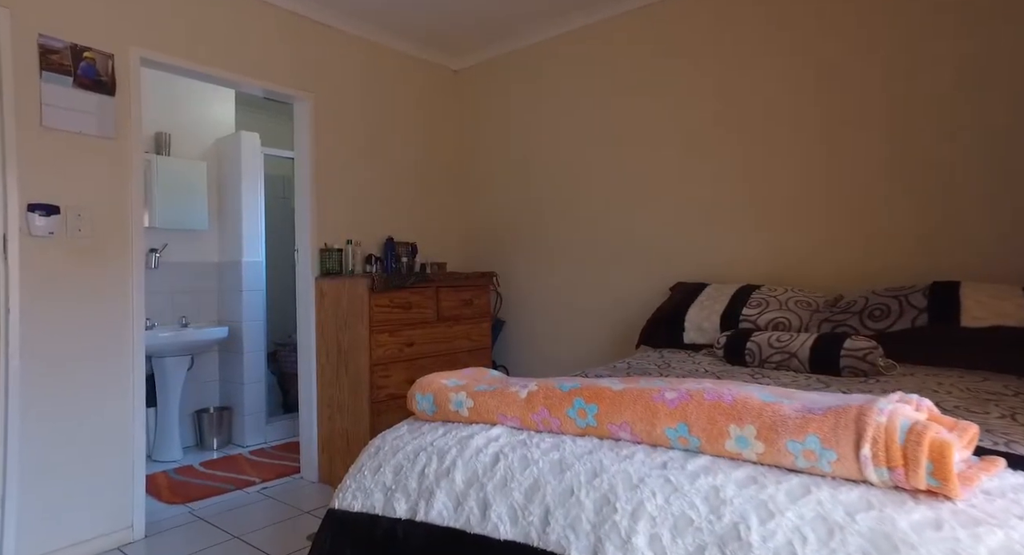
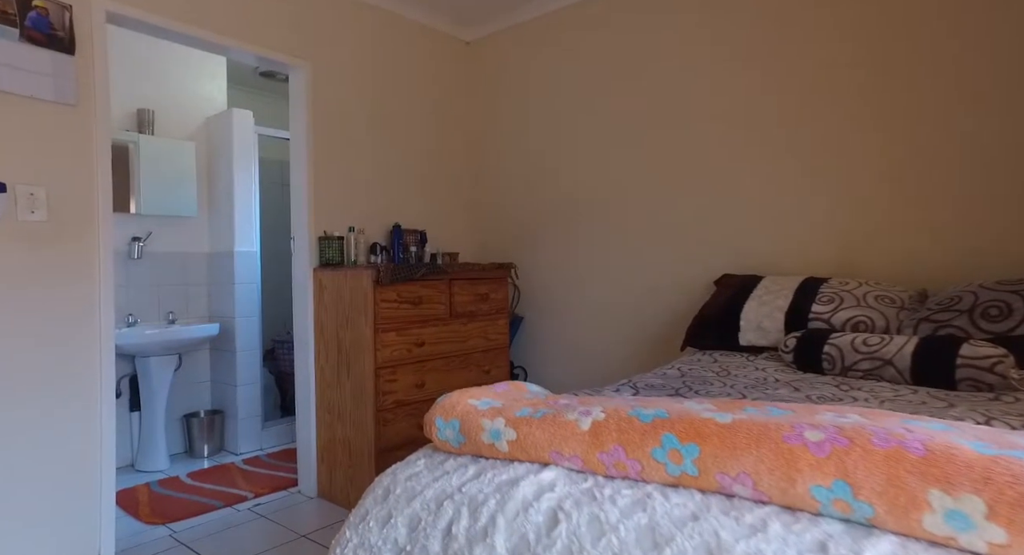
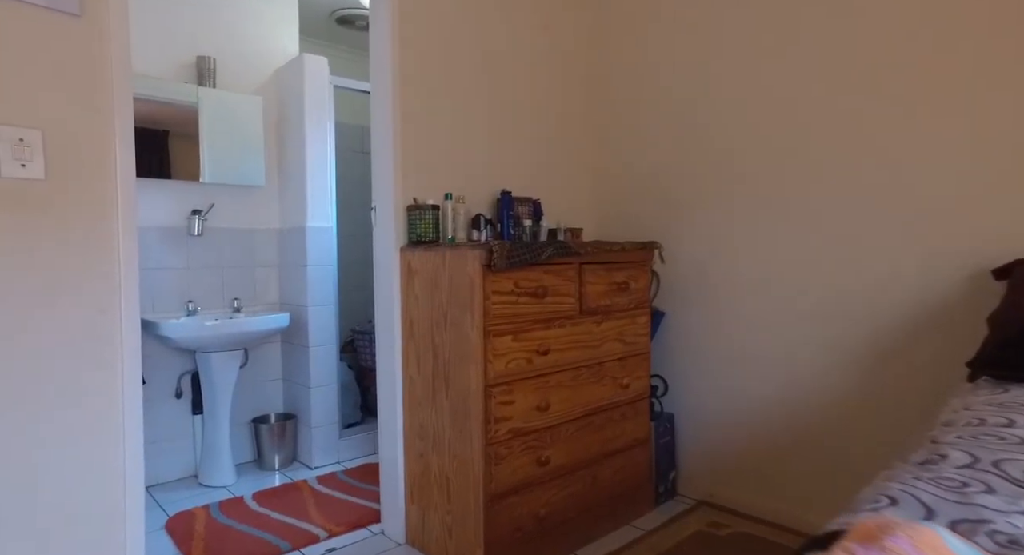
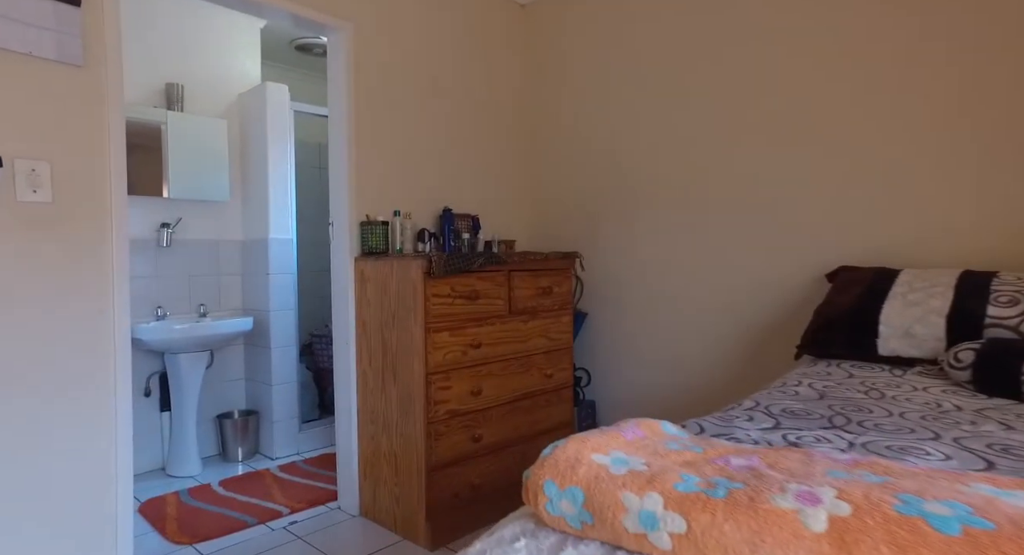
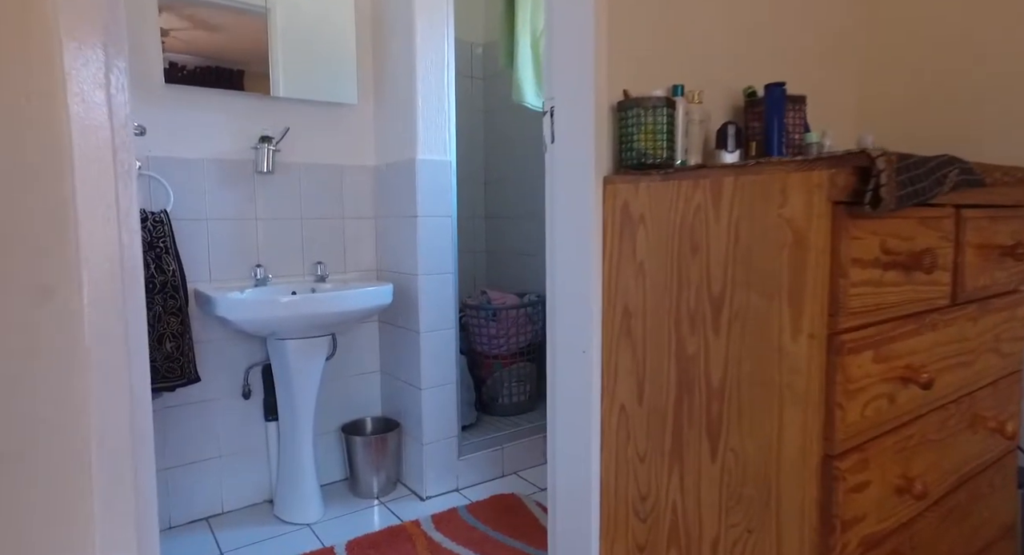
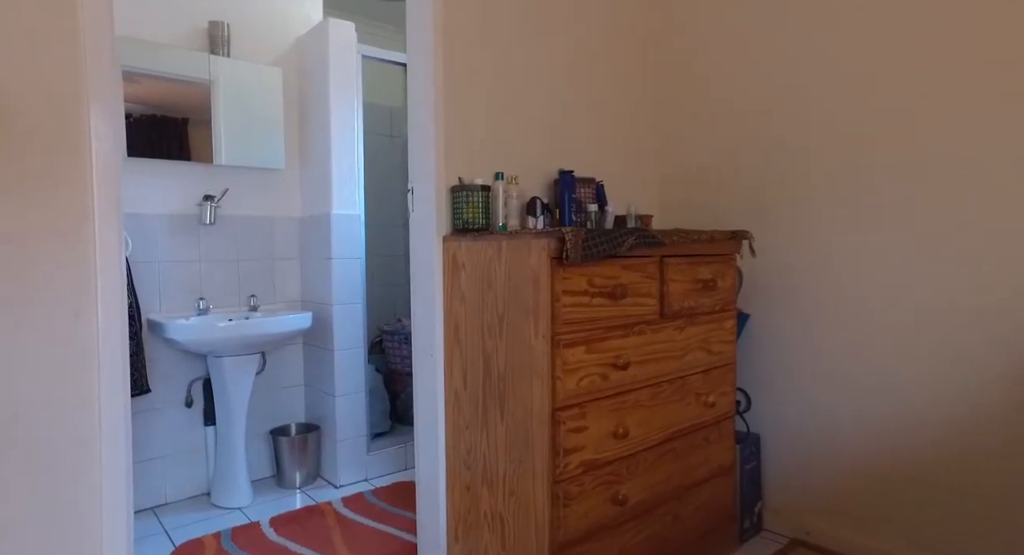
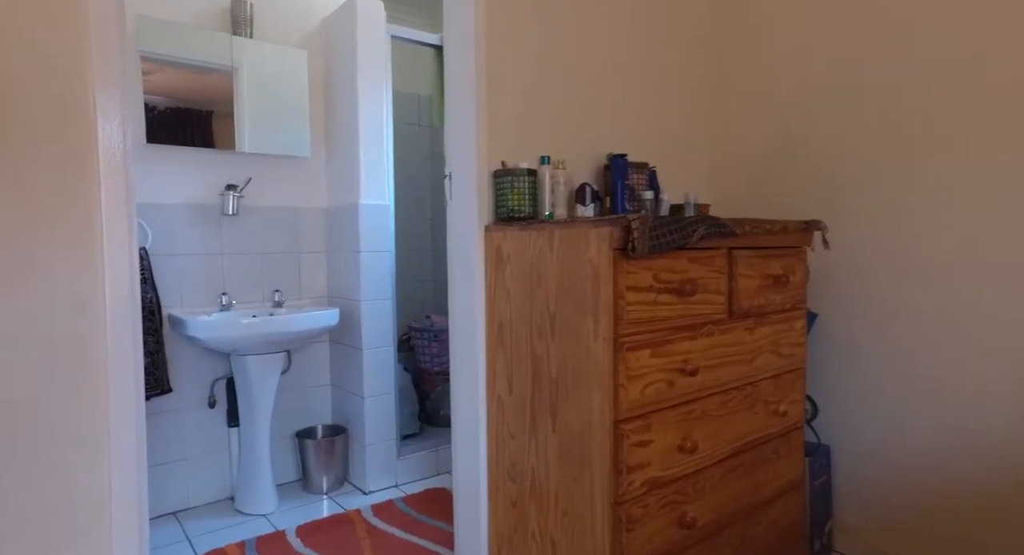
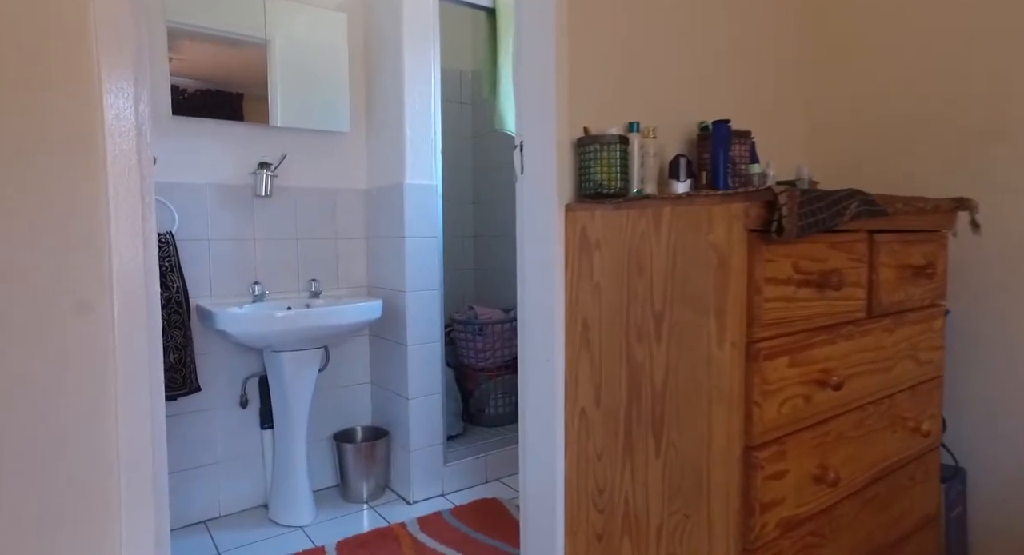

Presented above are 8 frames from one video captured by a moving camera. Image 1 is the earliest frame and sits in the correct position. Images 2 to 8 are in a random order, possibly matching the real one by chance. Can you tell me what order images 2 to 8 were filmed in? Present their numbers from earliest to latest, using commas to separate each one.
2, 4, 3, 6, 7, 8, 5
